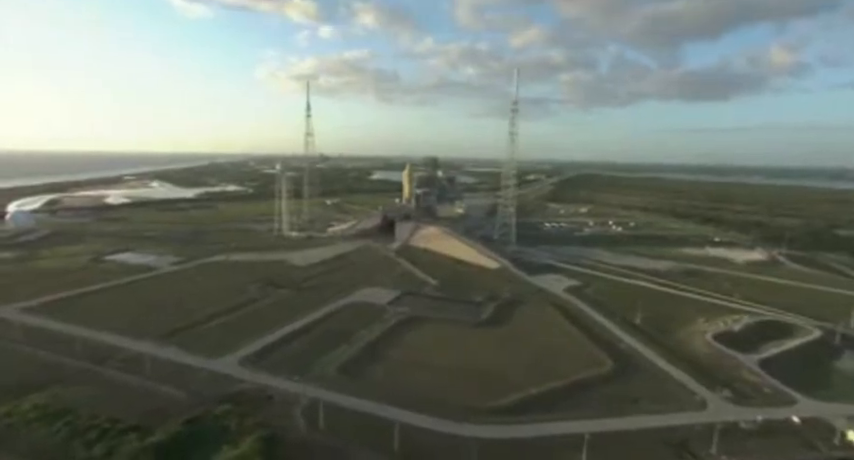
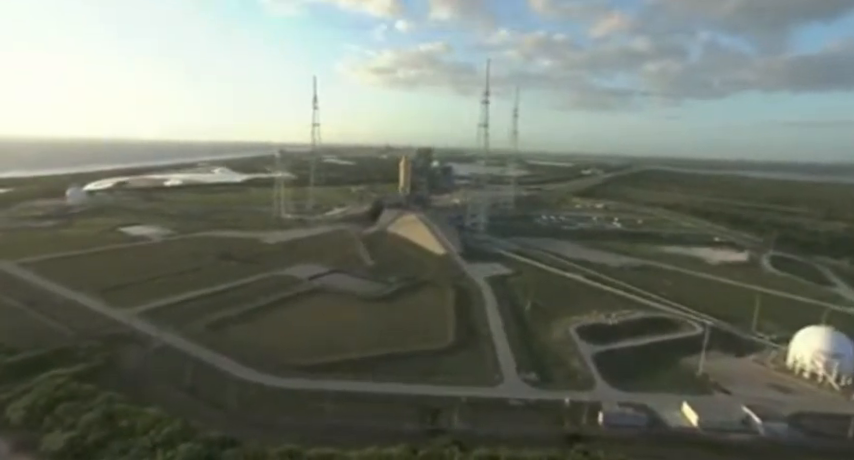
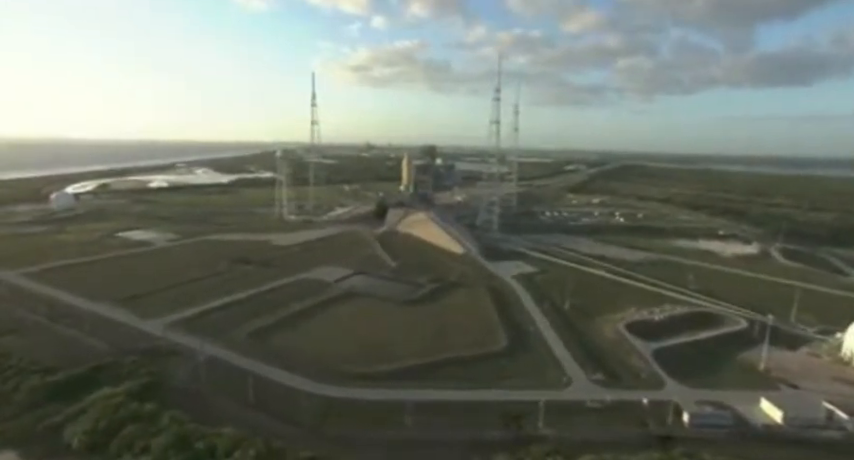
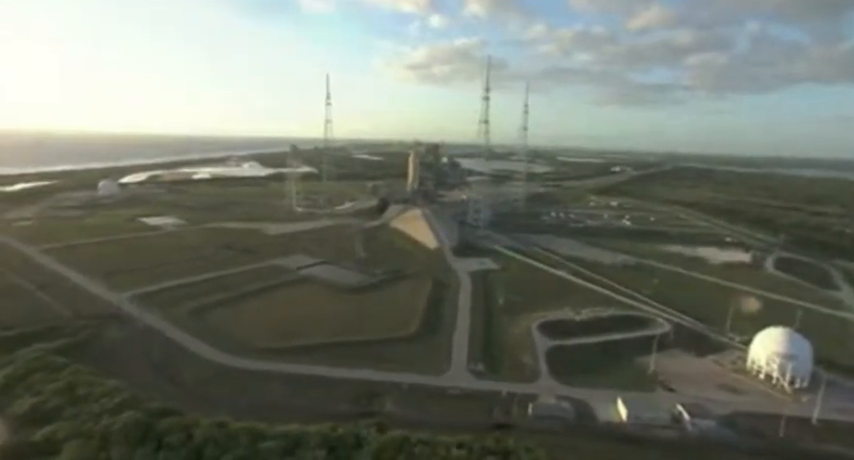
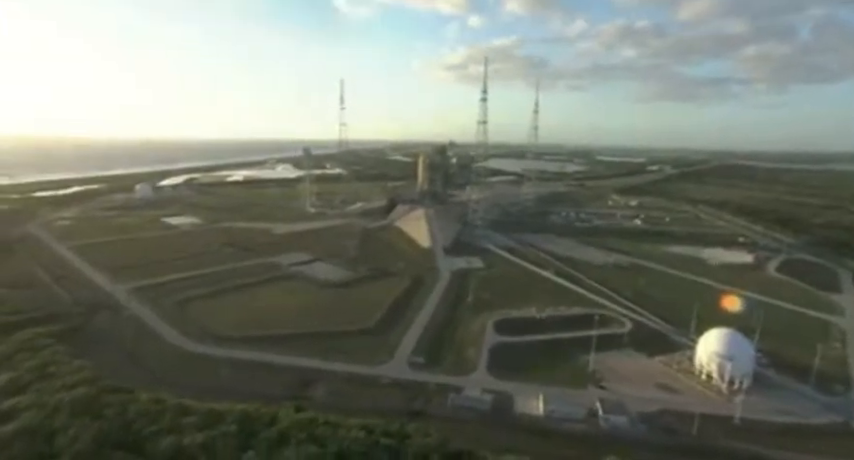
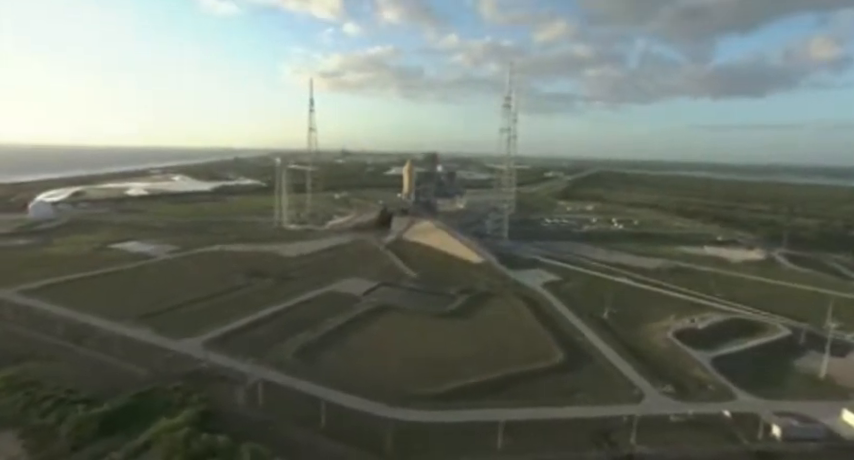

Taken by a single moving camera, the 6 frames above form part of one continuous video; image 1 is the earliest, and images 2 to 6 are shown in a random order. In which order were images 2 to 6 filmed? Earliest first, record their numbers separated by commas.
6, 3, 2, 4, 5
